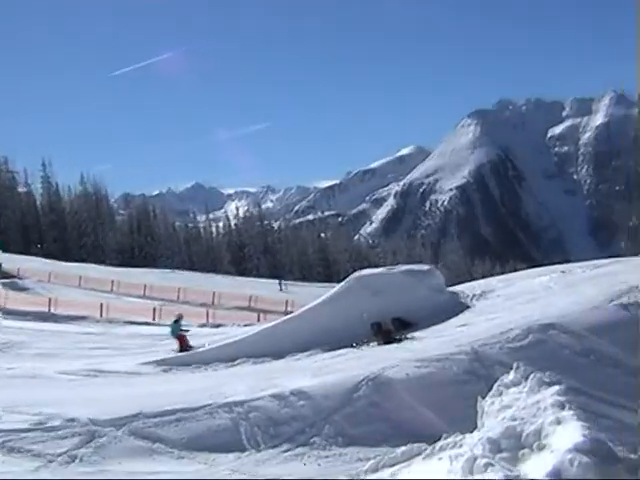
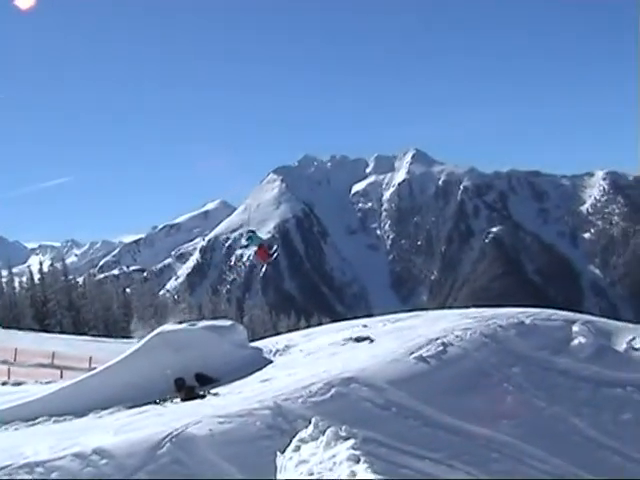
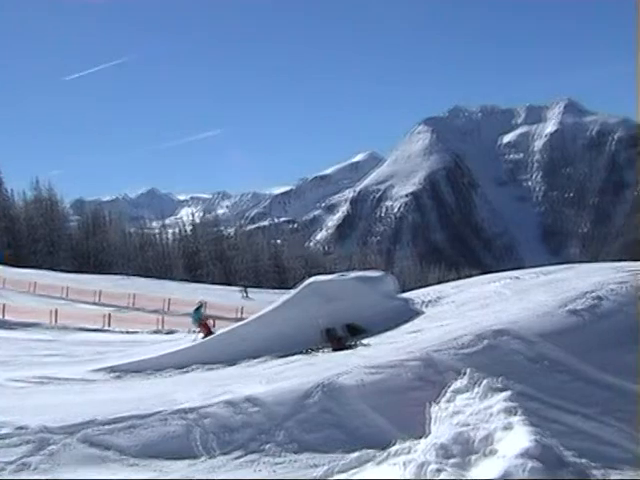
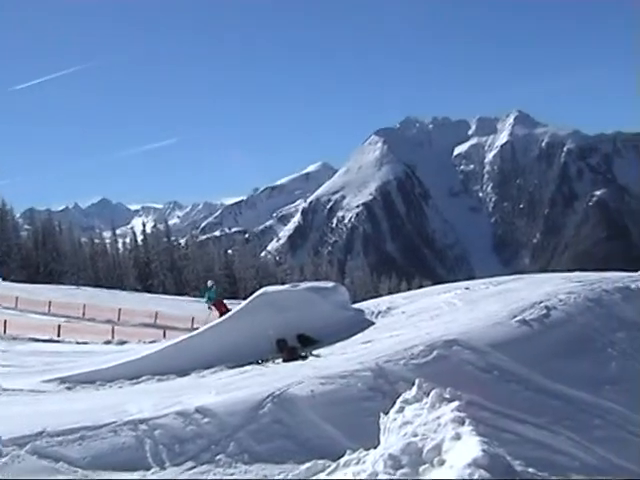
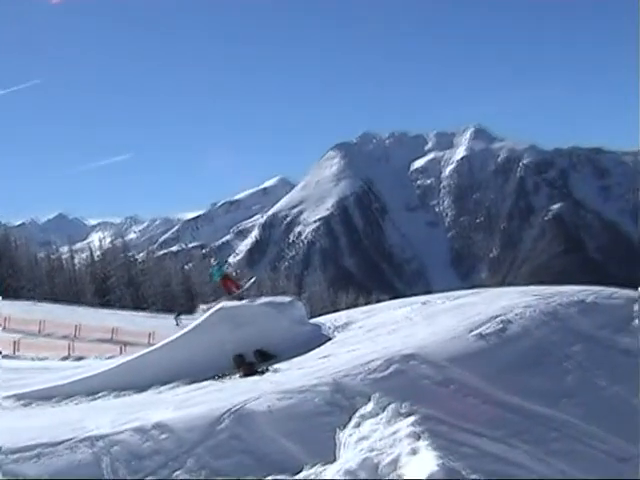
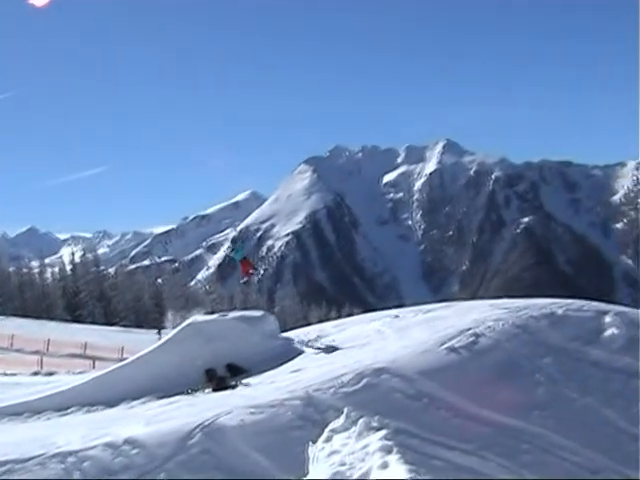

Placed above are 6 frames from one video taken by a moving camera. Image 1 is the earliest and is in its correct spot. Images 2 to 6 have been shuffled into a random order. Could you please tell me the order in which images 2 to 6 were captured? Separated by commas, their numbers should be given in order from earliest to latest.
3, 4, 5, 6, 2
